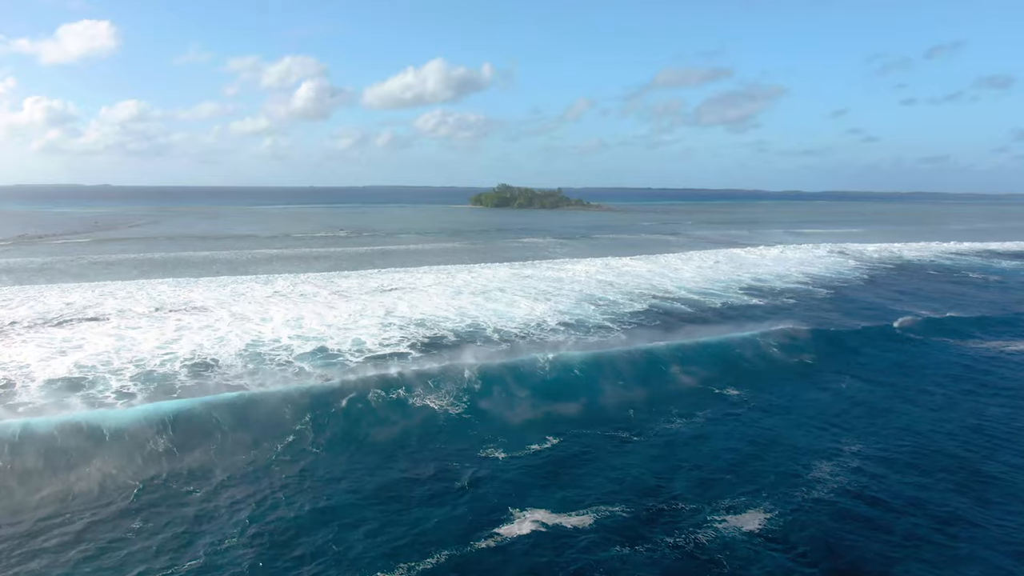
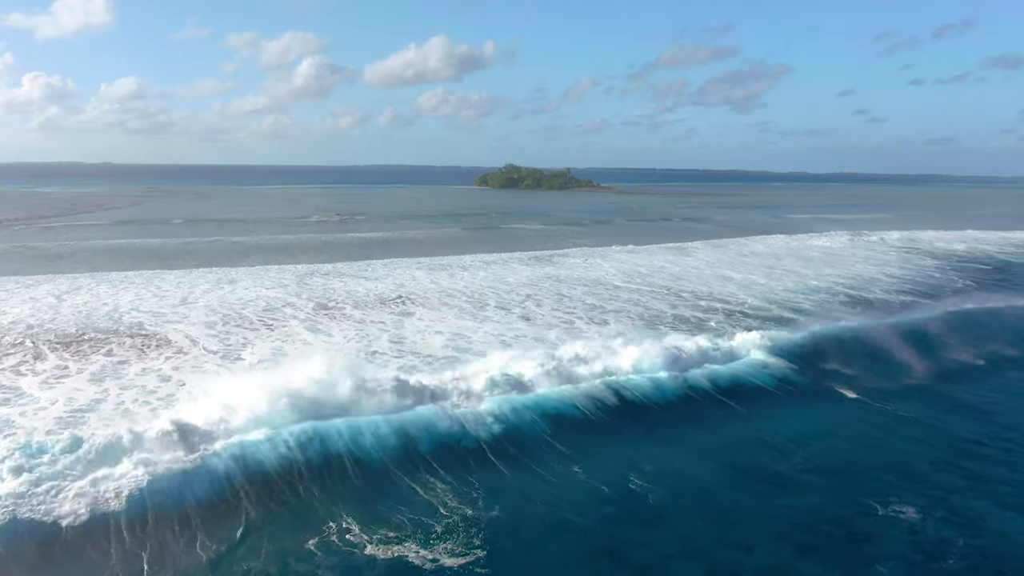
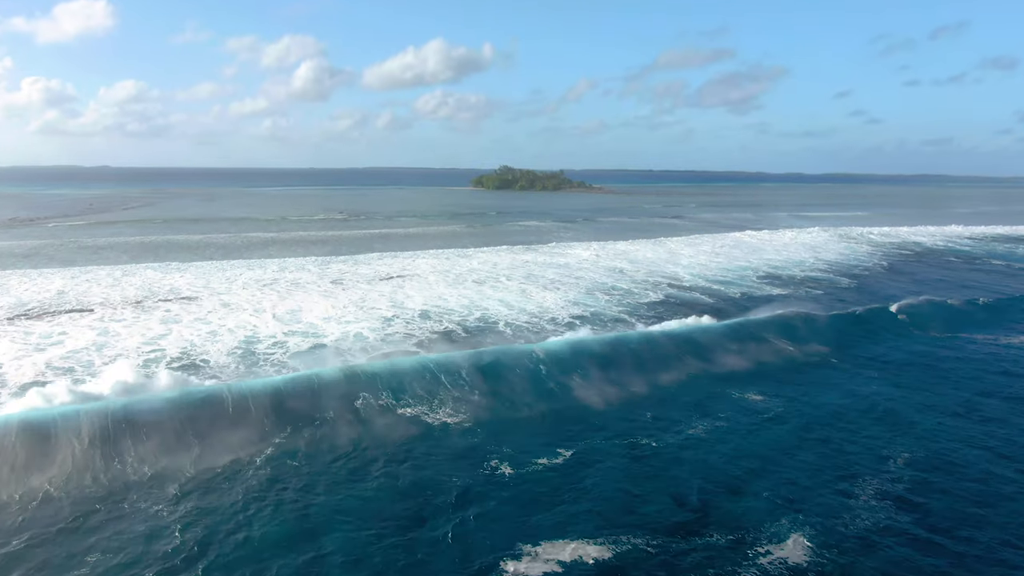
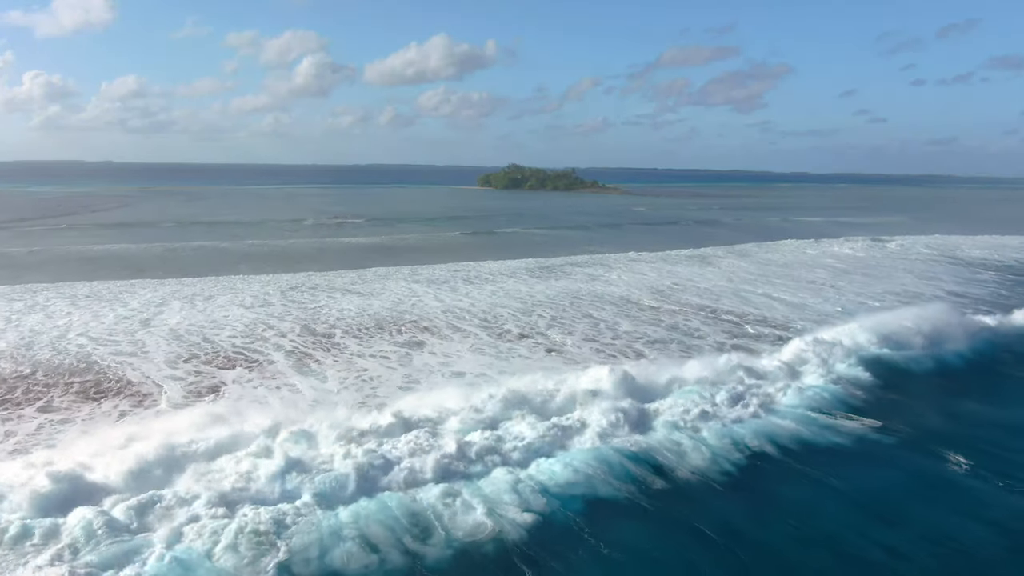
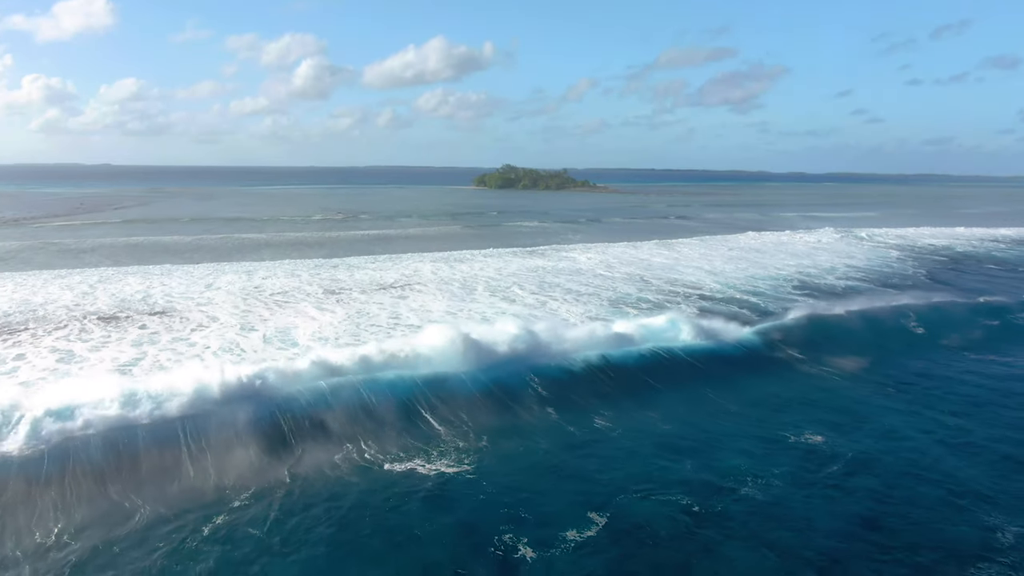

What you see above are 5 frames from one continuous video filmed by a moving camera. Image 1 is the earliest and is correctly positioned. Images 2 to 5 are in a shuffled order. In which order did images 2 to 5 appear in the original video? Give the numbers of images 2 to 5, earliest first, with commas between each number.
3, 5, 2, 4
